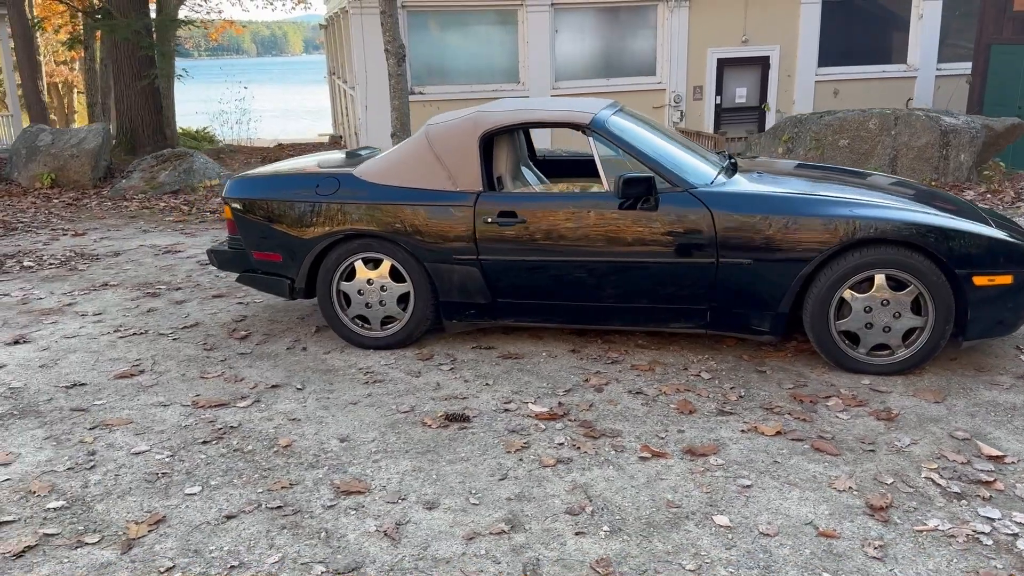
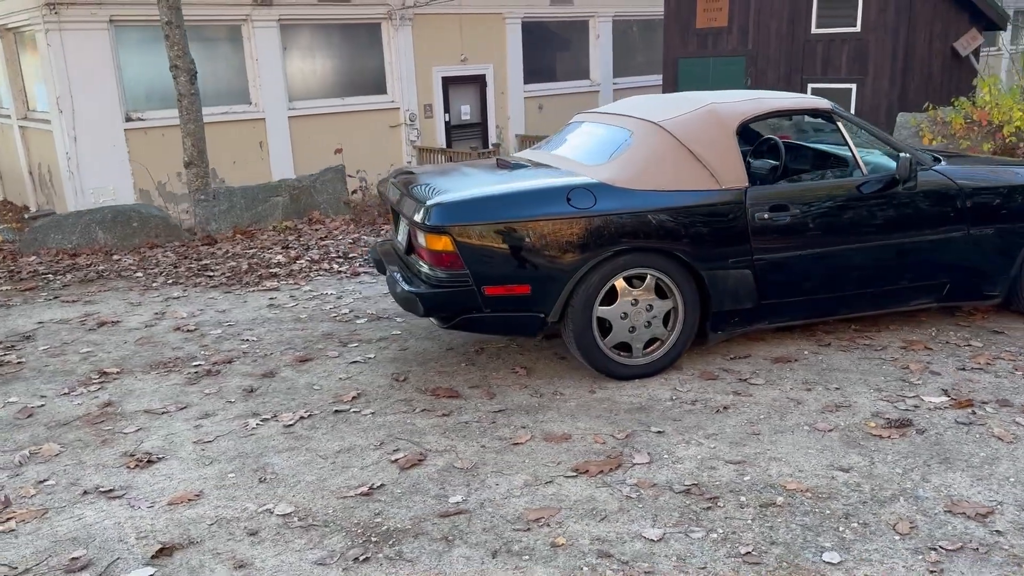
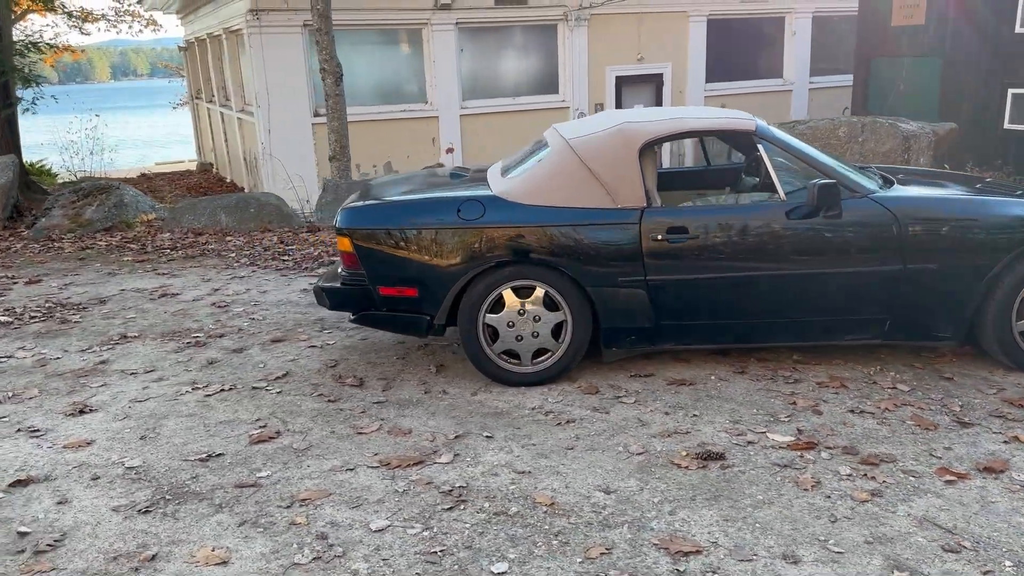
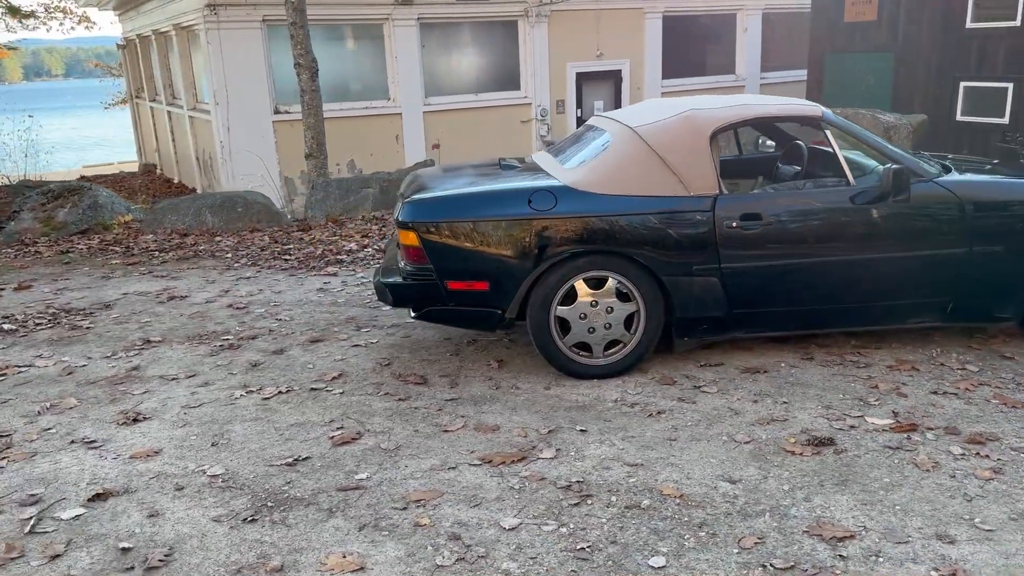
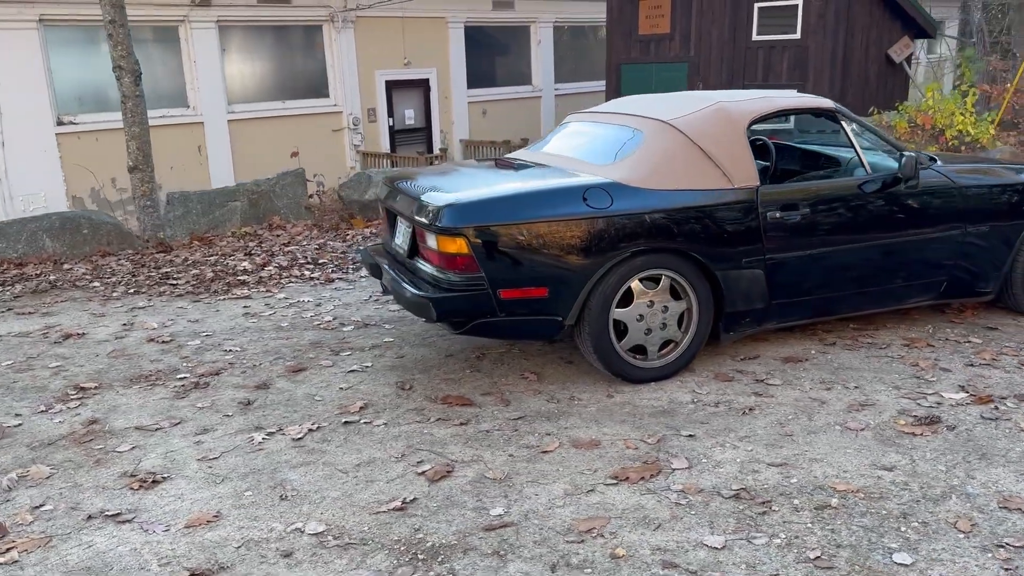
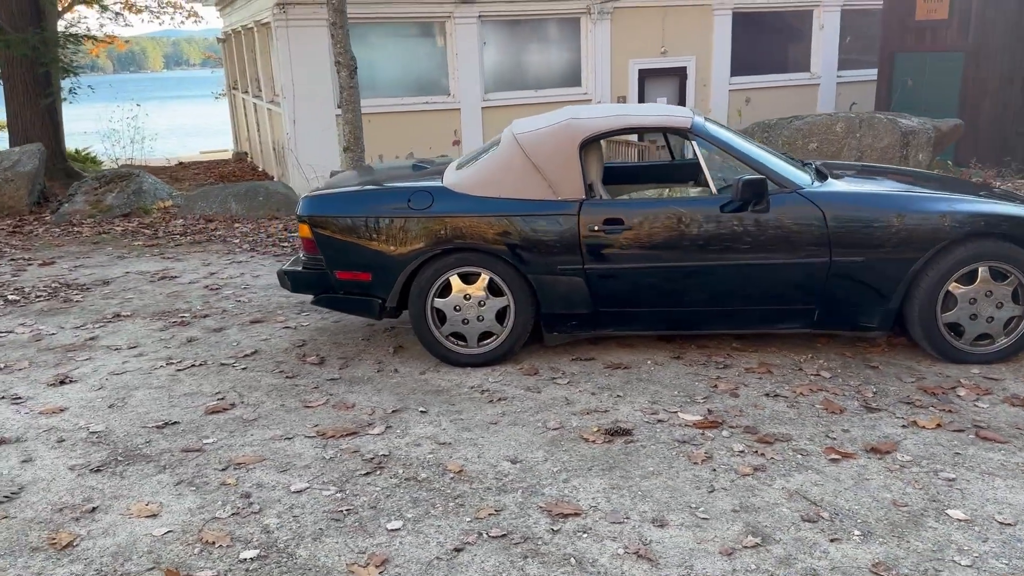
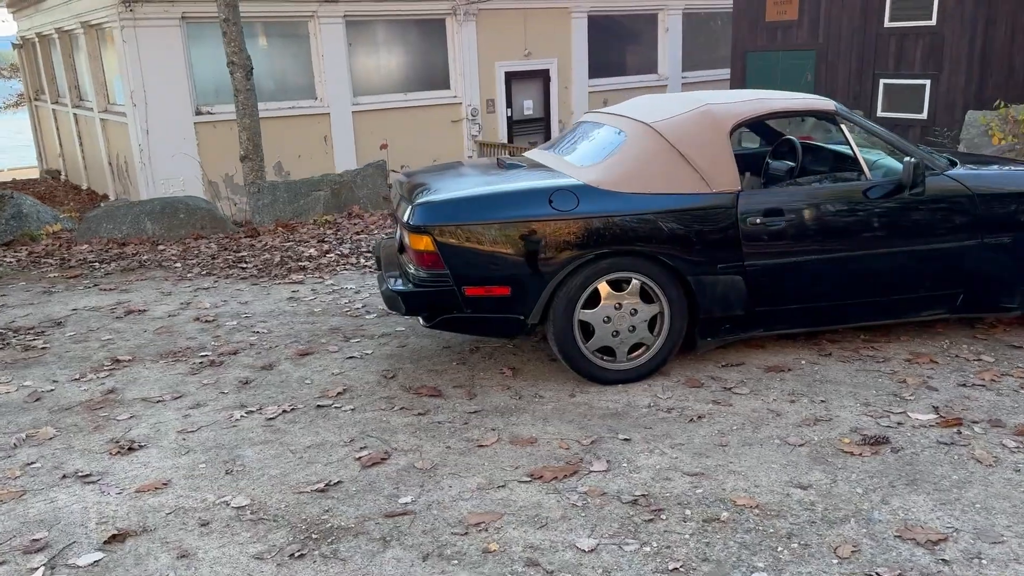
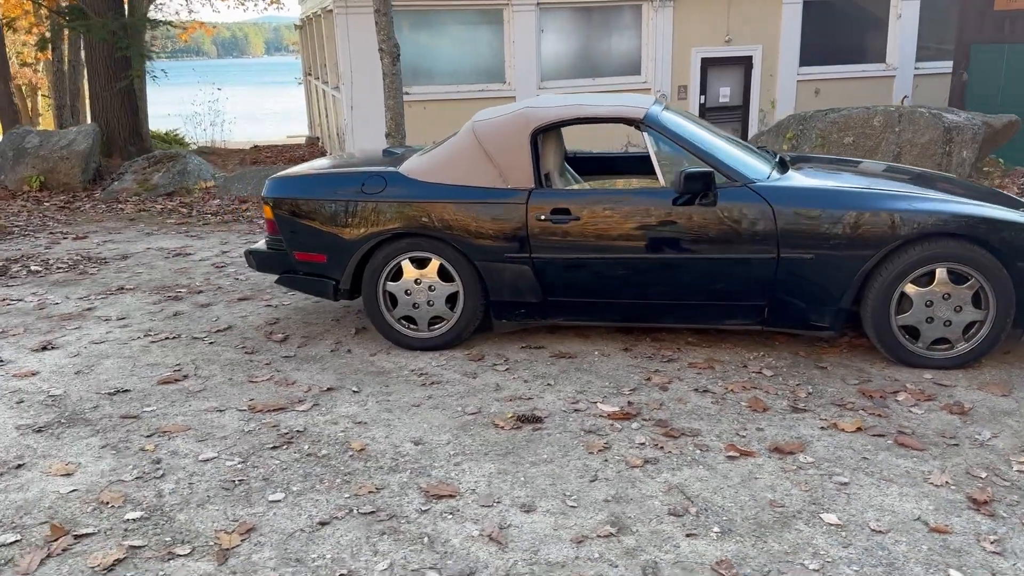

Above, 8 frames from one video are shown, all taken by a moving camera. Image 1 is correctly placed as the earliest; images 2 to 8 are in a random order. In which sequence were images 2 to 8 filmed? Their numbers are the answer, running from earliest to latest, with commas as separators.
8, 6, 3, 4, 7, 2, 5
